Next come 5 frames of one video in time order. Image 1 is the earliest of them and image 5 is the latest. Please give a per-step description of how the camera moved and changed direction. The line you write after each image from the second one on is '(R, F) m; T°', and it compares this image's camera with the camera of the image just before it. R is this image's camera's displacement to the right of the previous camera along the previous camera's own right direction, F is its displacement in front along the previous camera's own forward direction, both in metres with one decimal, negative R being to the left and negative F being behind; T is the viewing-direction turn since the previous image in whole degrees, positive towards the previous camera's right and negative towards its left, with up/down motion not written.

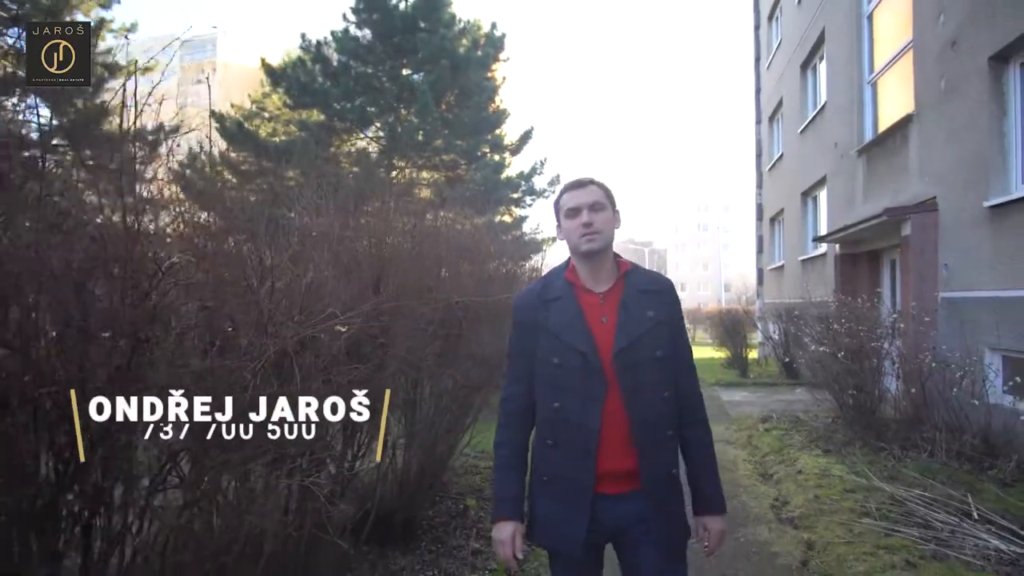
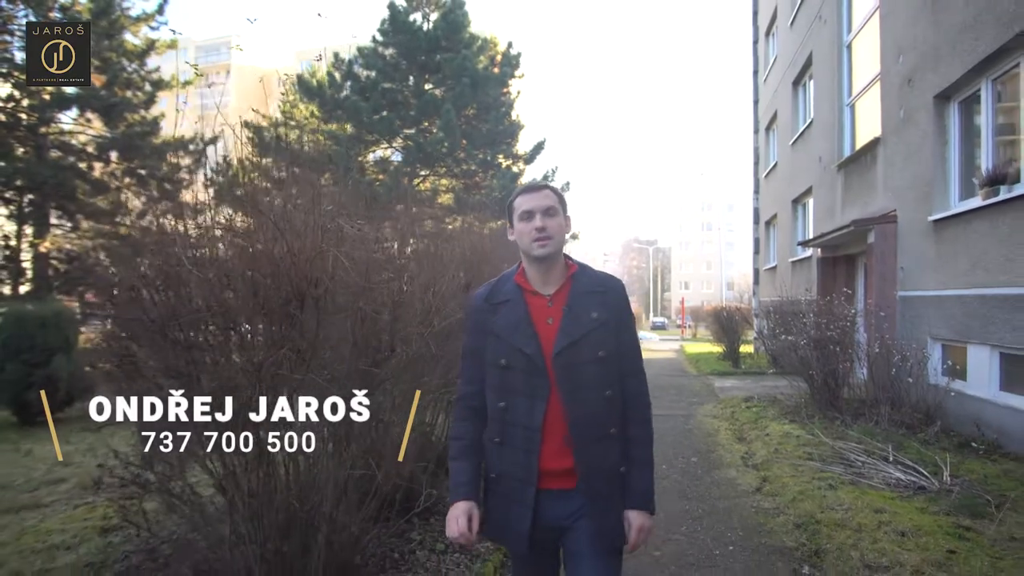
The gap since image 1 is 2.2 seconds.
(-0.2, -1.5) m; 0°
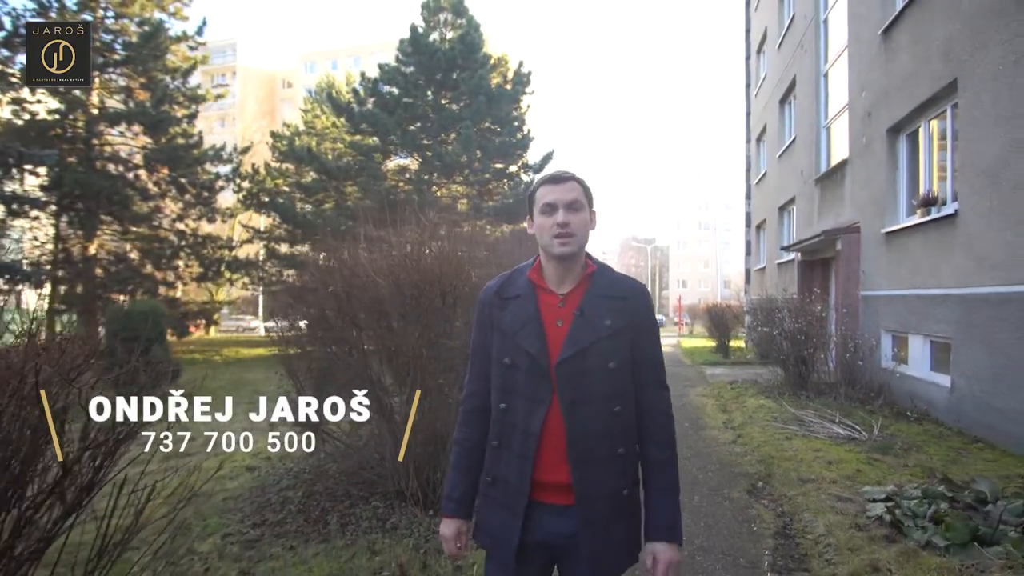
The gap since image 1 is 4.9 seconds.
(-0.4, -1.7) m; 0°
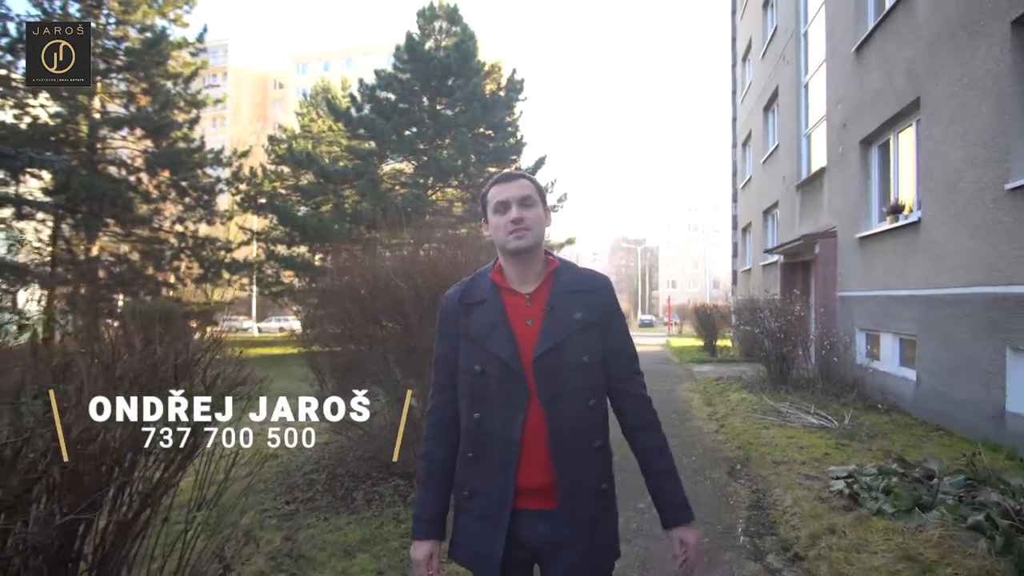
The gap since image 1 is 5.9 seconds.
(-0.1, -0.6) m; +1°
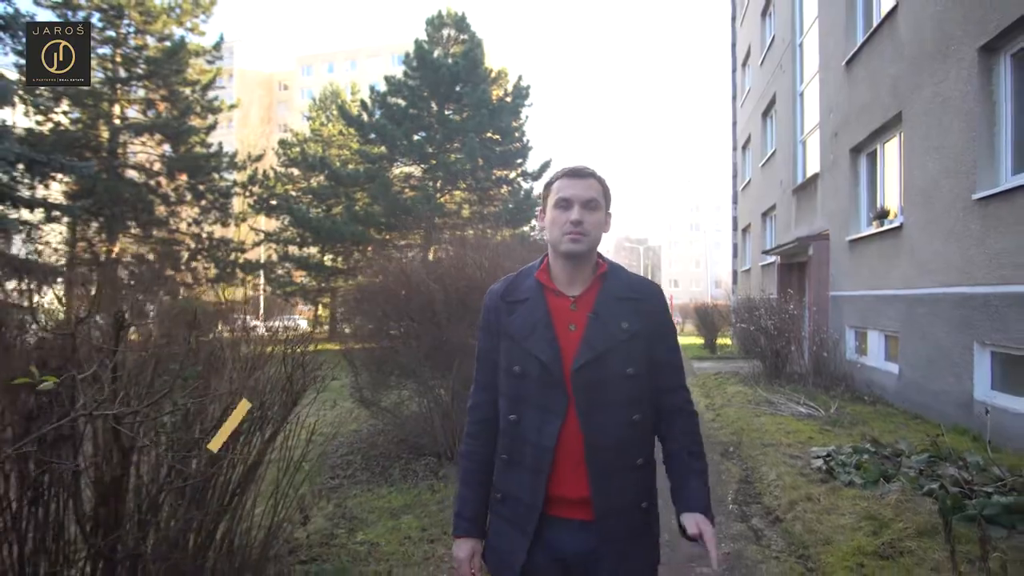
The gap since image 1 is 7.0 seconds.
(-0.1, -0.7) m; 0°
